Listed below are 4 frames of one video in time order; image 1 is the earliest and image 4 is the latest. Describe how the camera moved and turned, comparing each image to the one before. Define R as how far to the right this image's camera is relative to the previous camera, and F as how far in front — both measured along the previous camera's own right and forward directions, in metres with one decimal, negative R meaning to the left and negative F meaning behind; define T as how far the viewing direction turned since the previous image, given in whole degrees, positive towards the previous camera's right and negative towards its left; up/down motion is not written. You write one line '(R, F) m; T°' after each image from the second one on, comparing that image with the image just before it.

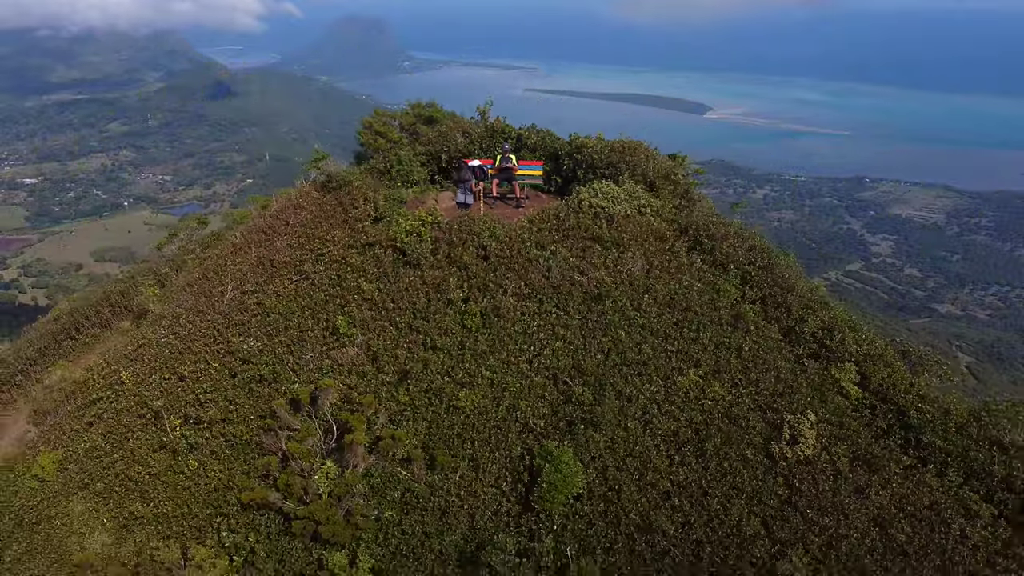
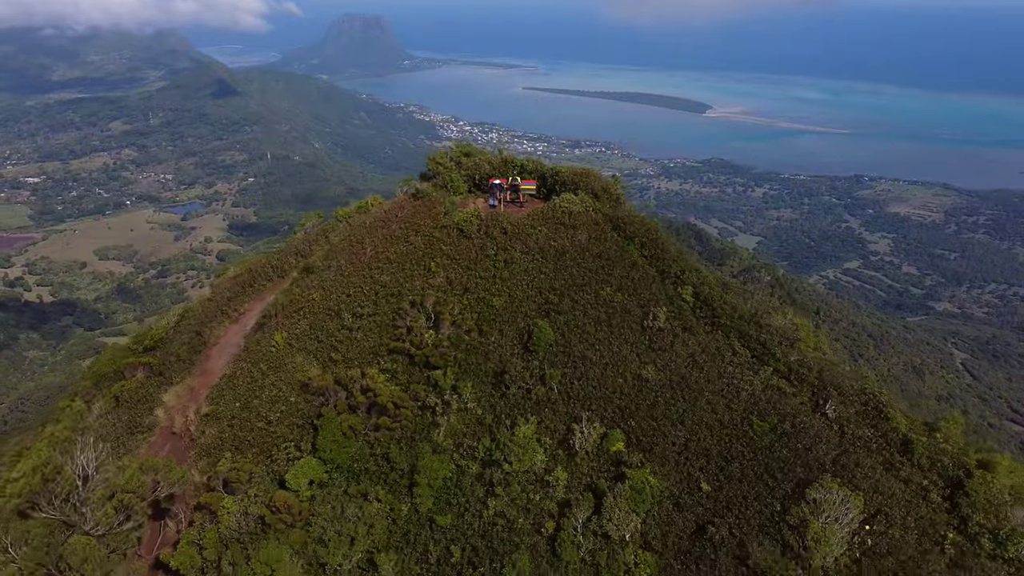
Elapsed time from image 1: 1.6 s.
(-0.1, -3.3) m; 0°
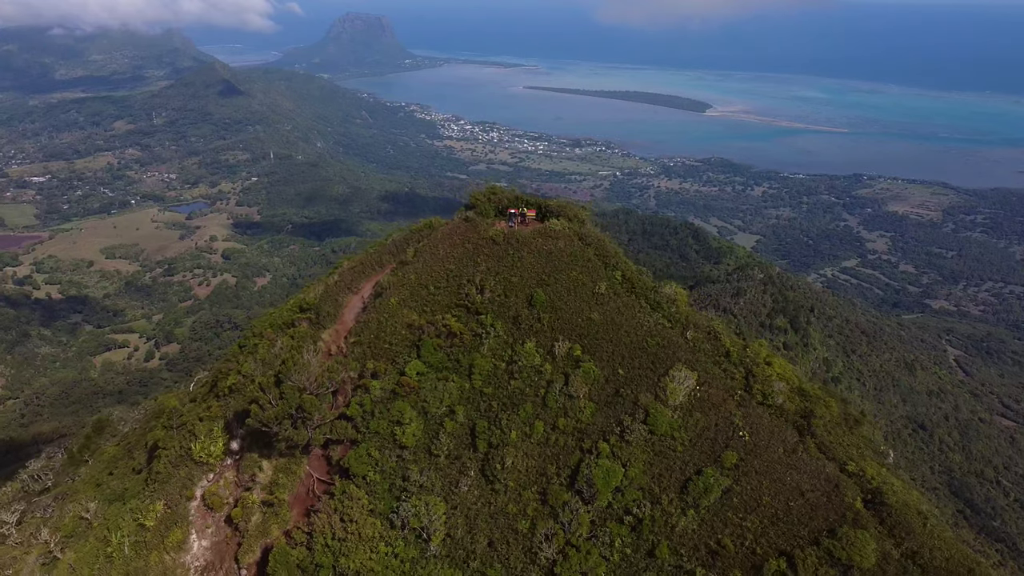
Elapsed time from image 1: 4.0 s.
(-0.2, -5.5) m; 0°
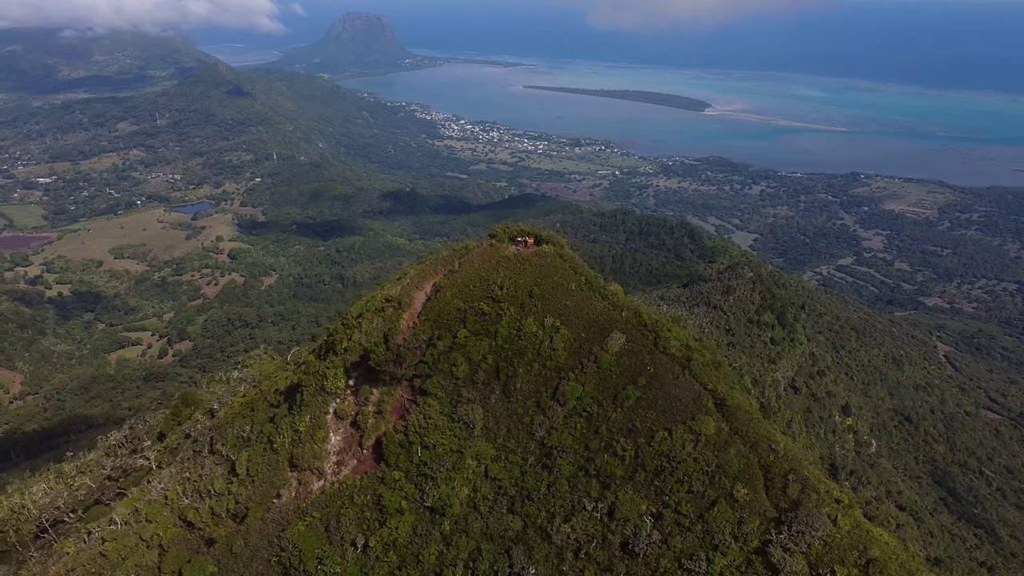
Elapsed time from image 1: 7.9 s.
(-0.3, -8.1) m; 0°
